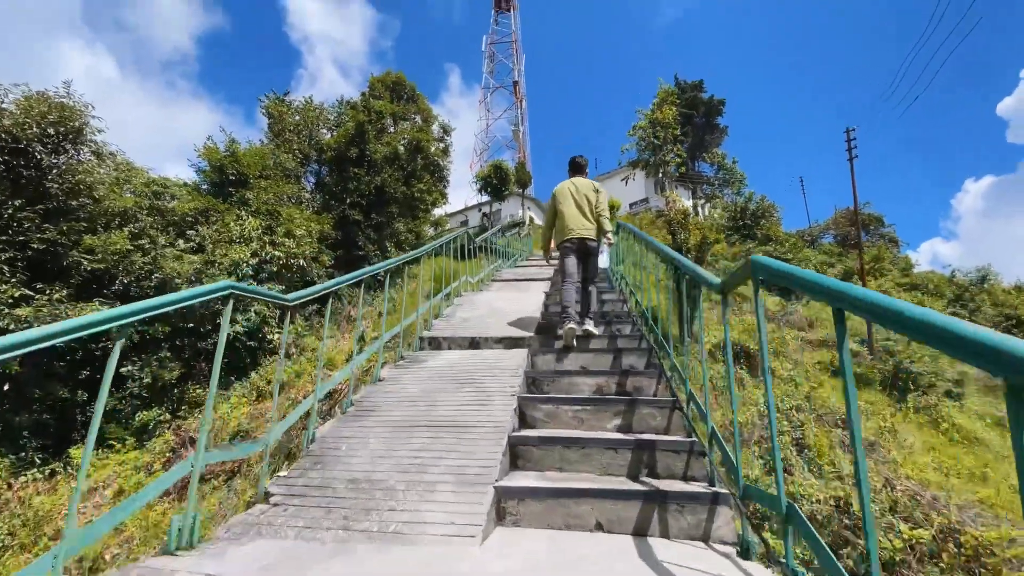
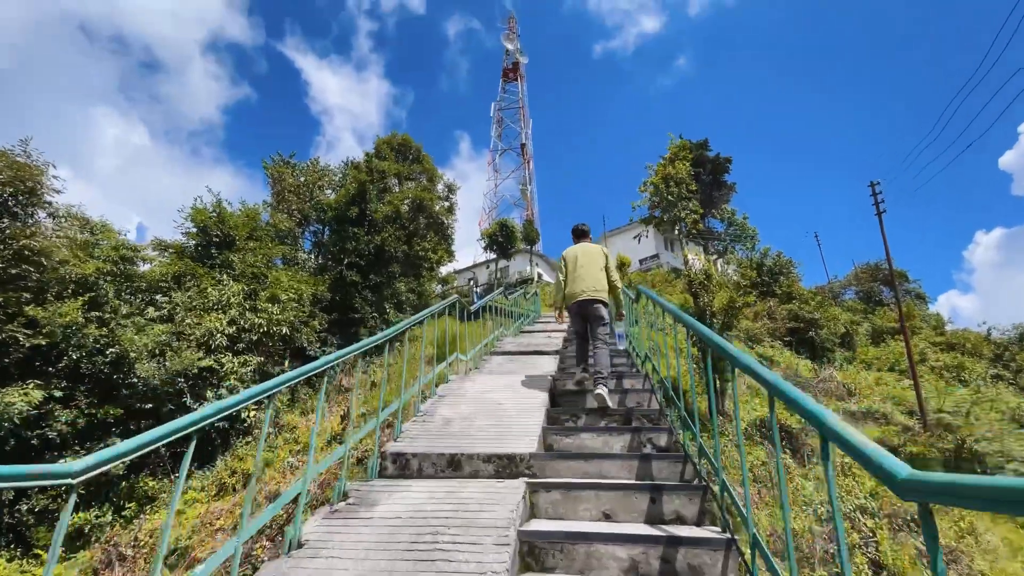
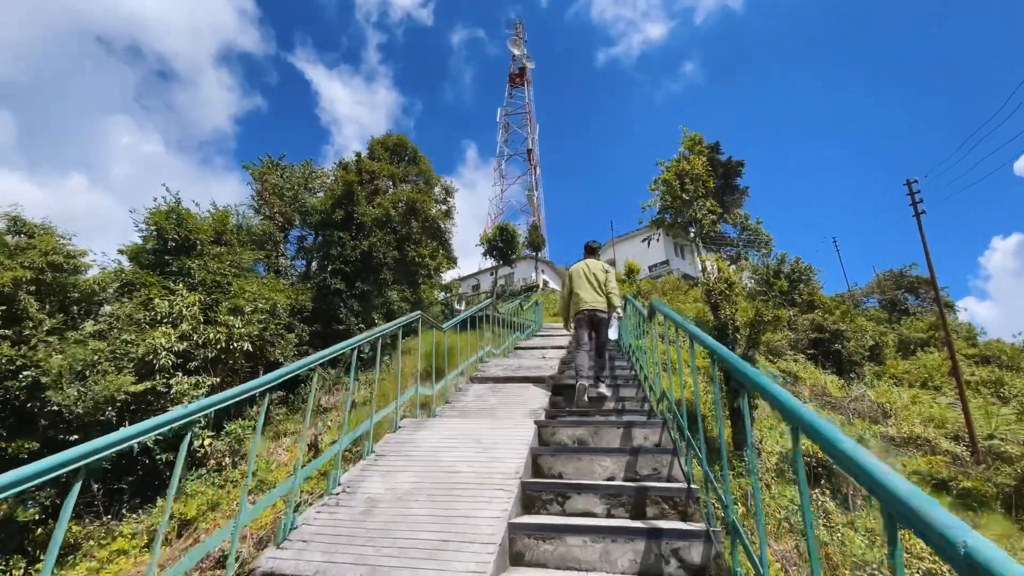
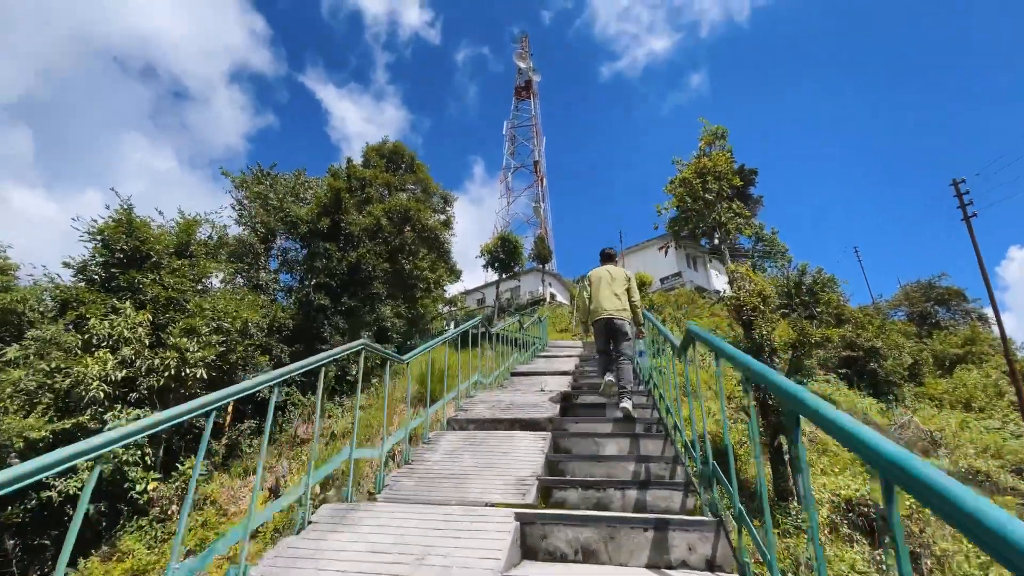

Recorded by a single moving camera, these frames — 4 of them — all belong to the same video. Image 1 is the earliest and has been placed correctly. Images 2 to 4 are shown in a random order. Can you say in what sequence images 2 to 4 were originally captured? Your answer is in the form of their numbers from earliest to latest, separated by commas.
2, 3, 4
